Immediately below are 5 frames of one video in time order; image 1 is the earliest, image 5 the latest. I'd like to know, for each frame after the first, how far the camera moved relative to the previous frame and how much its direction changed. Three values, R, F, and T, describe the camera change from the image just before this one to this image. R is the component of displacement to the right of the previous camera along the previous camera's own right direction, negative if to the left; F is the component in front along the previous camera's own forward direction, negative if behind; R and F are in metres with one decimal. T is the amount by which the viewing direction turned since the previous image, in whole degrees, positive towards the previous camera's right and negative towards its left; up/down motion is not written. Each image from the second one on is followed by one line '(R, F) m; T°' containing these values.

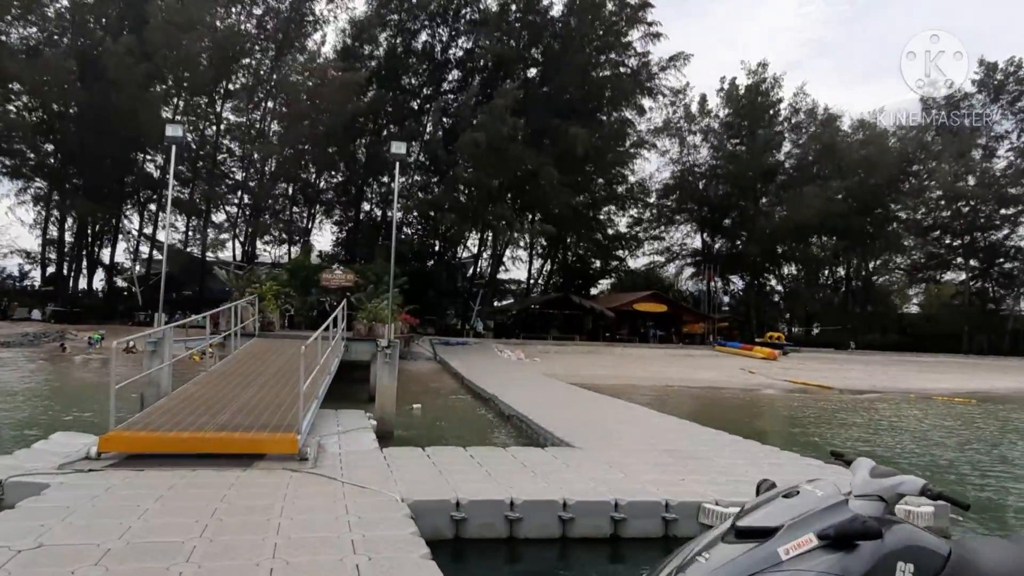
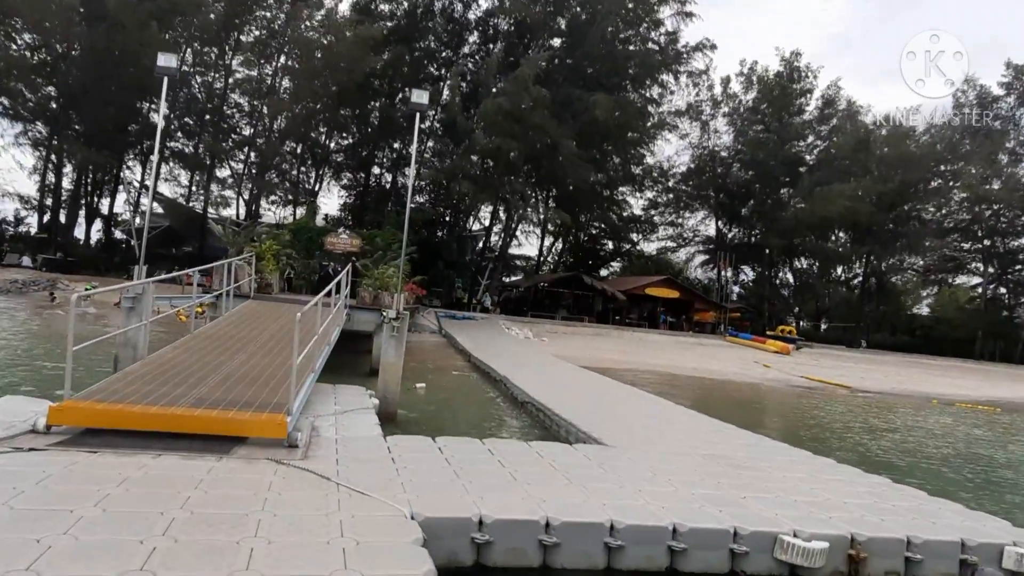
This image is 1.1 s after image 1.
(-0.2, +0.8) m; 0°
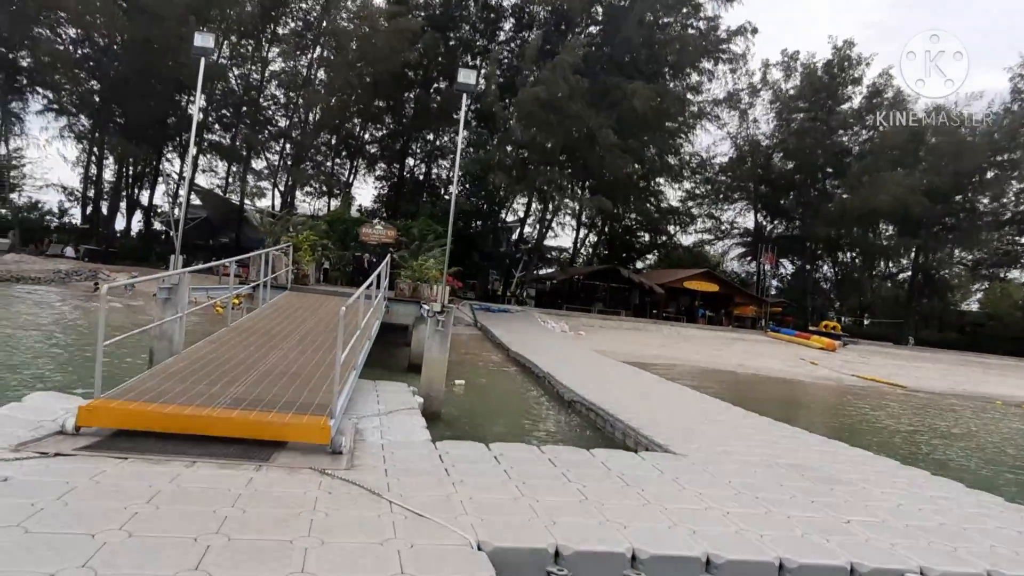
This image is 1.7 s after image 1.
(-0.2, +0.4) m; -2°
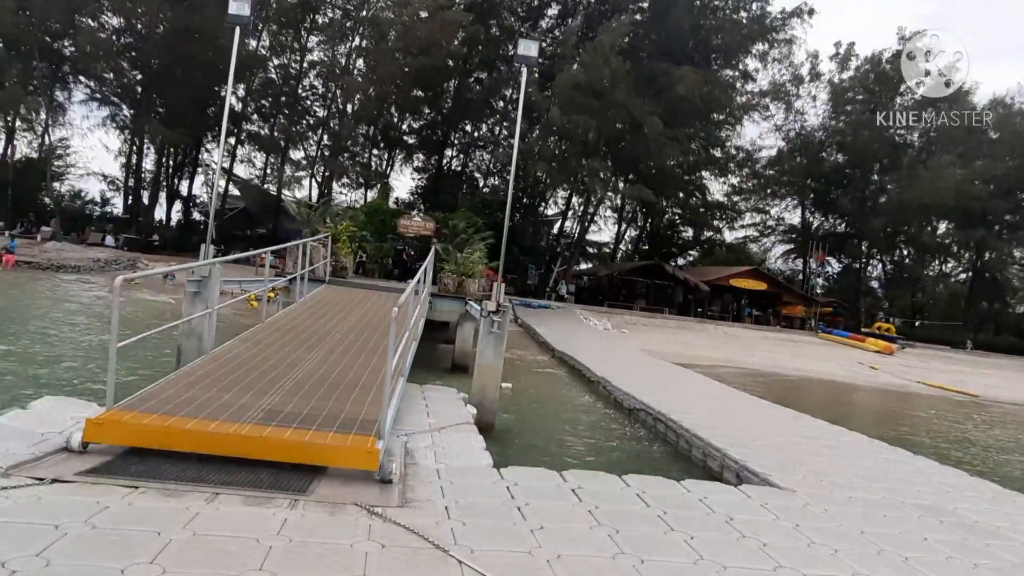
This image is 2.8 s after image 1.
(-0.2, +0.6) m; -3°
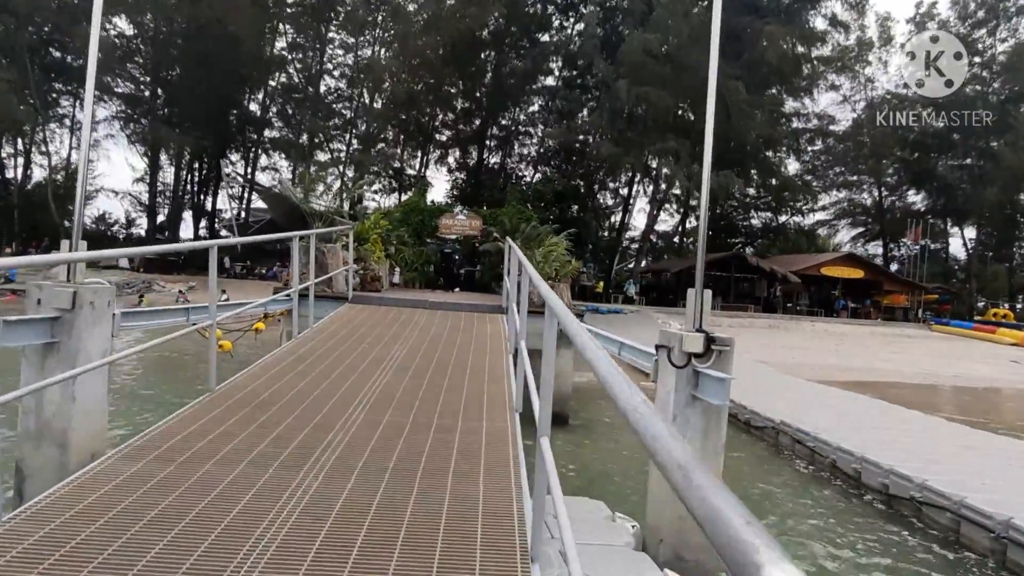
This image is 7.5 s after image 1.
(-0.7, +2.9) m; -3°
